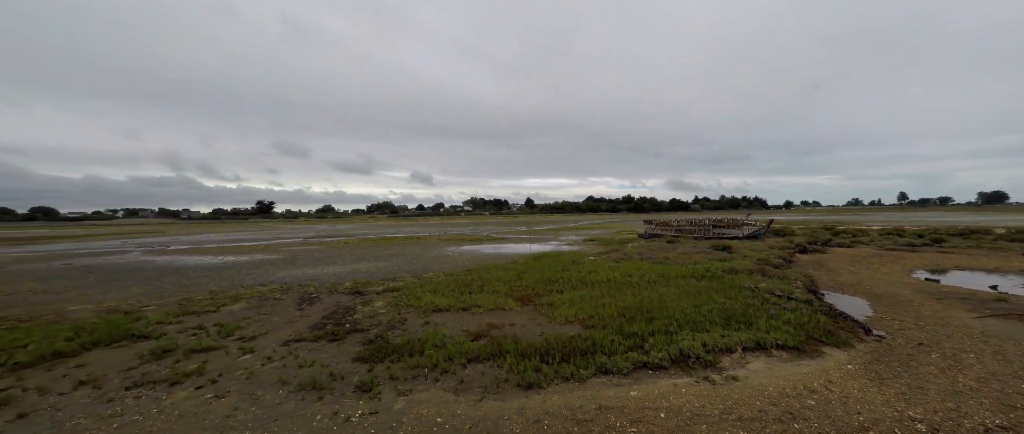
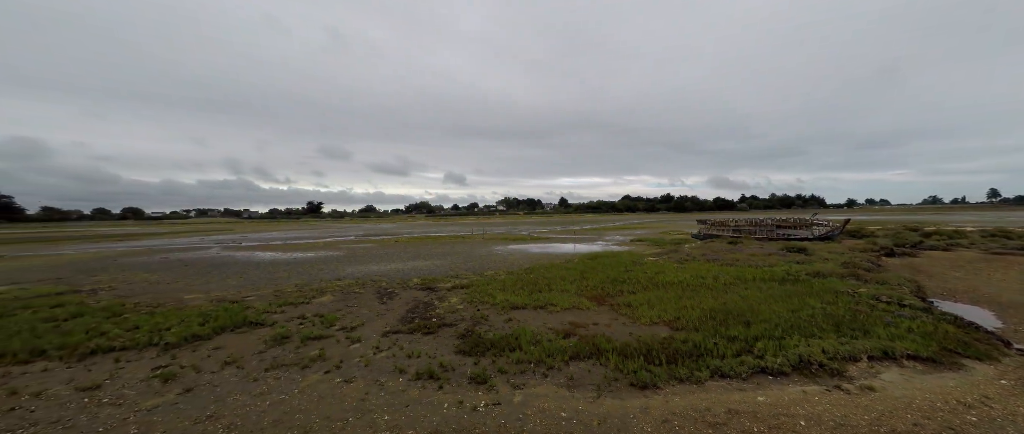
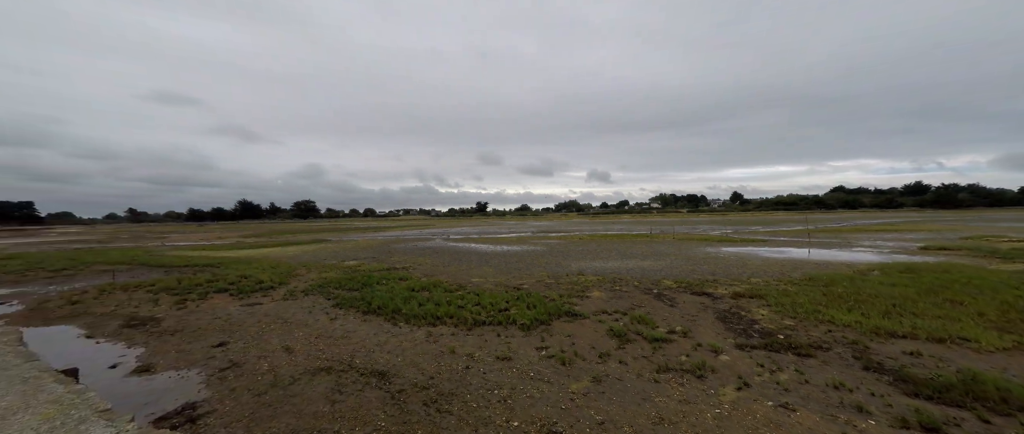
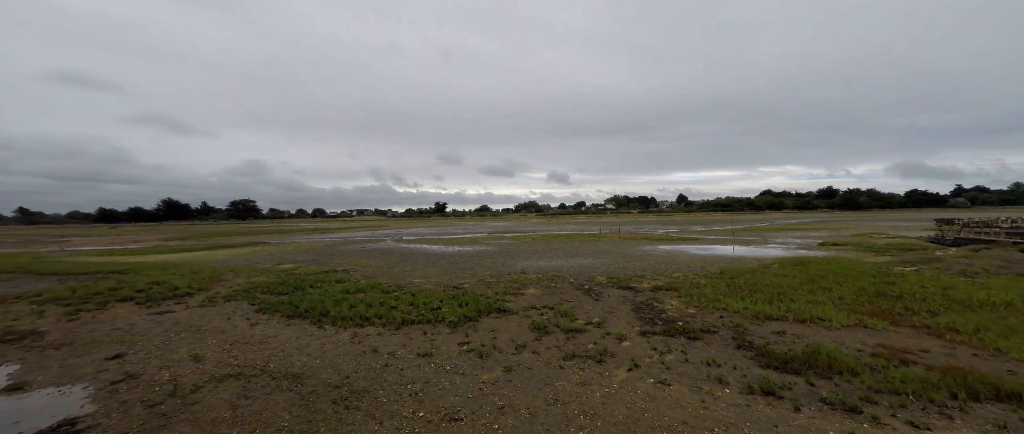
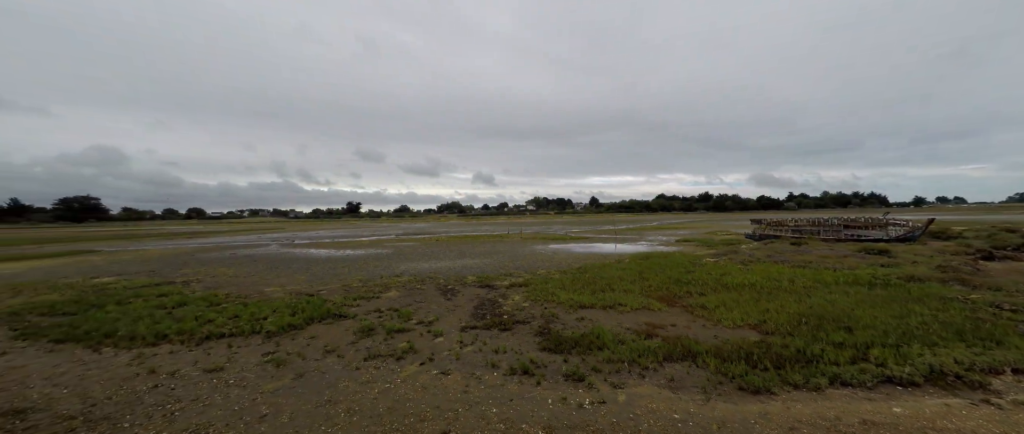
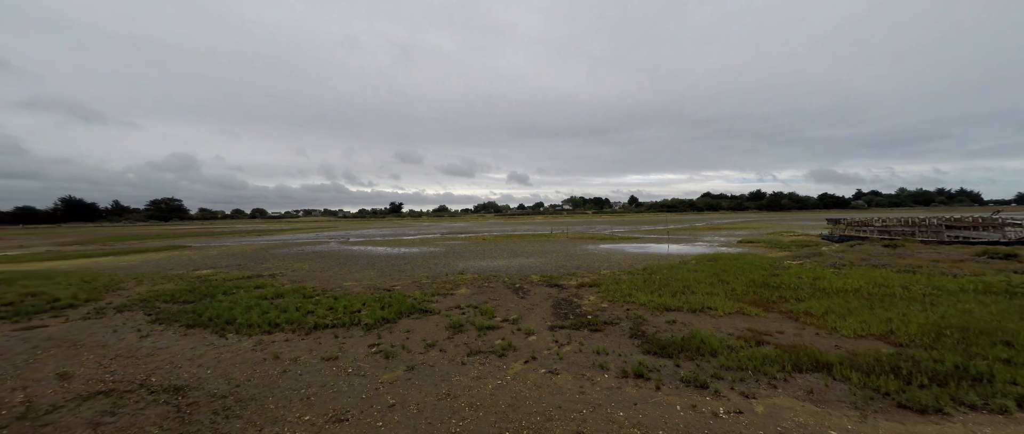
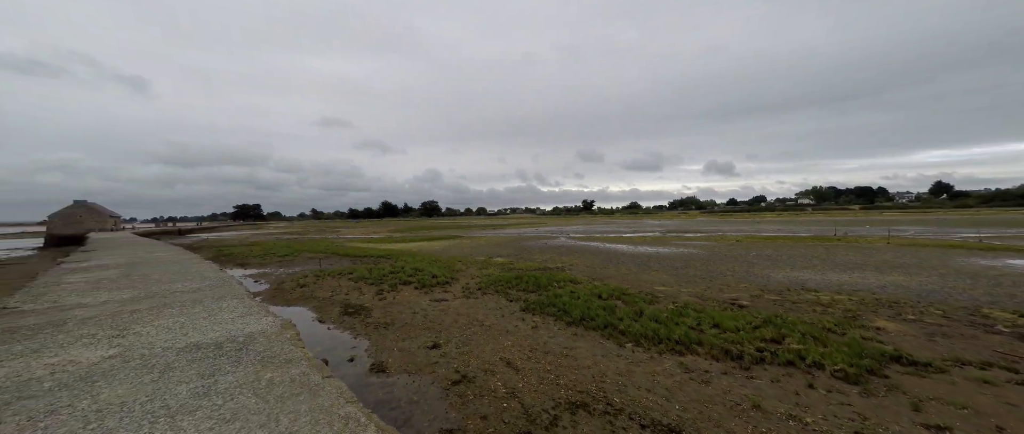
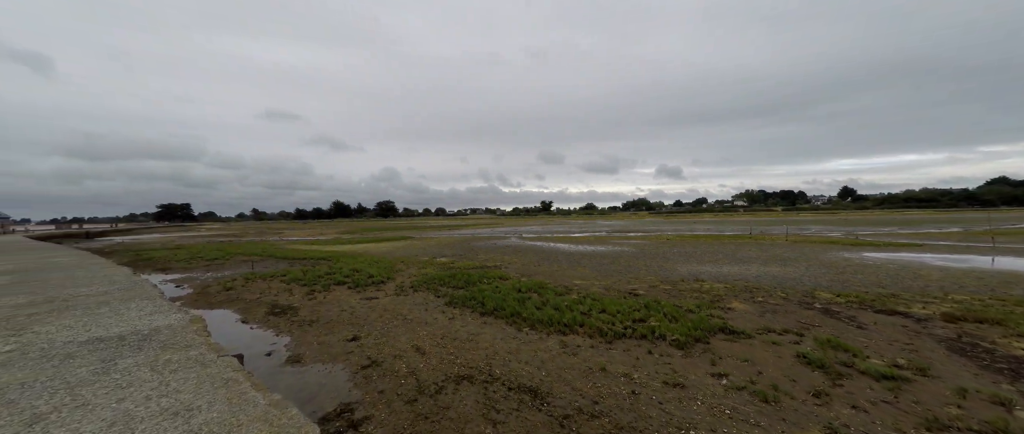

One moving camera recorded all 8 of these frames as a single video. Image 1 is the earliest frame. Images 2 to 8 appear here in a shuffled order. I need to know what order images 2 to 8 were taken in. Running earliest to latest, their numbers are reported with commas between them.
2, 5, 6, 4, 3, 8, 7
